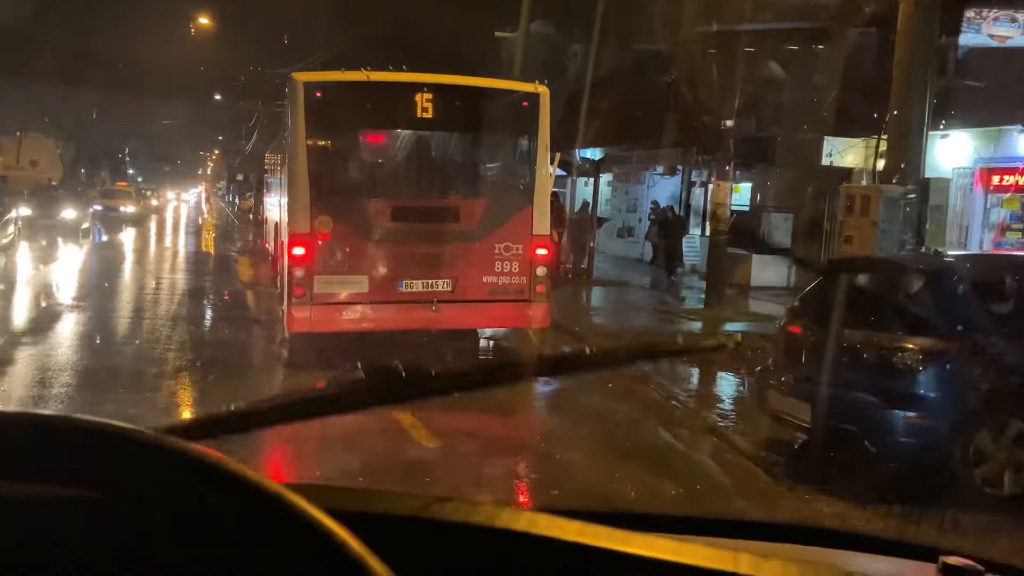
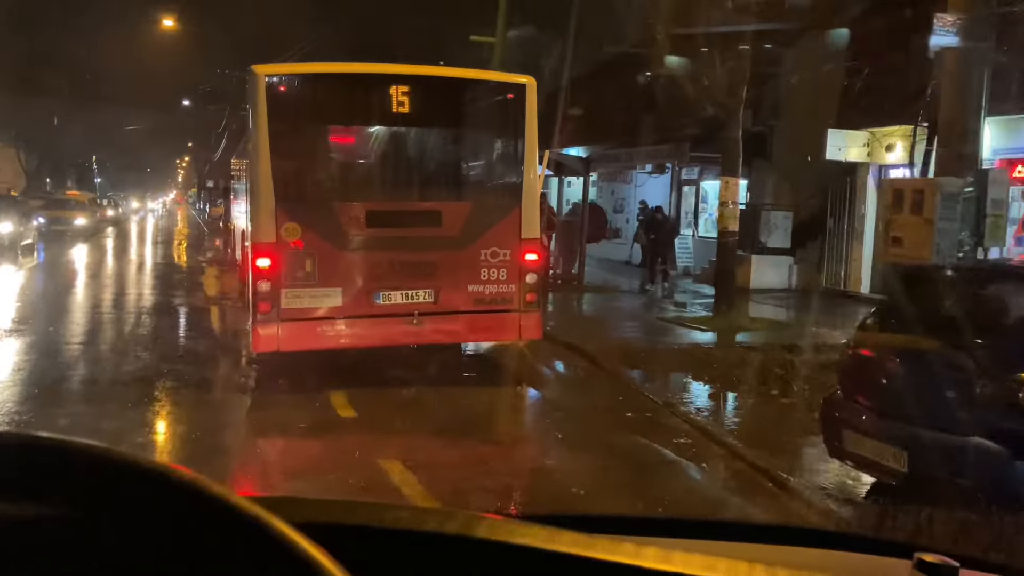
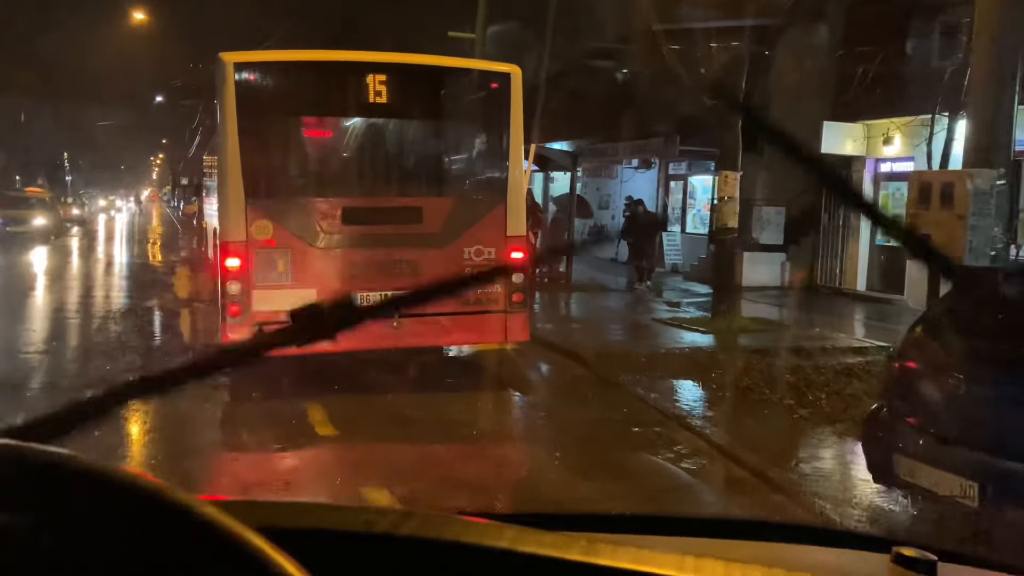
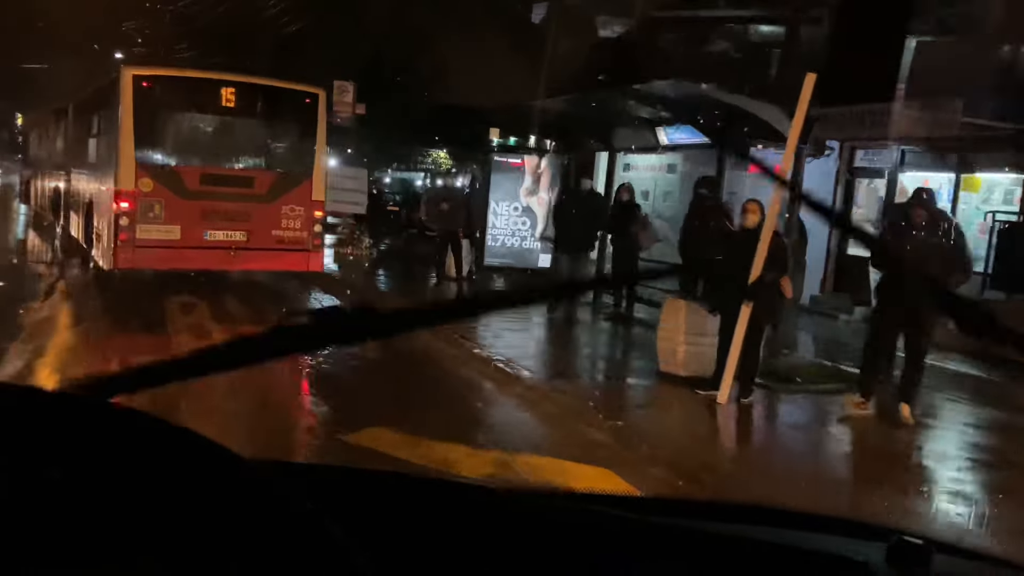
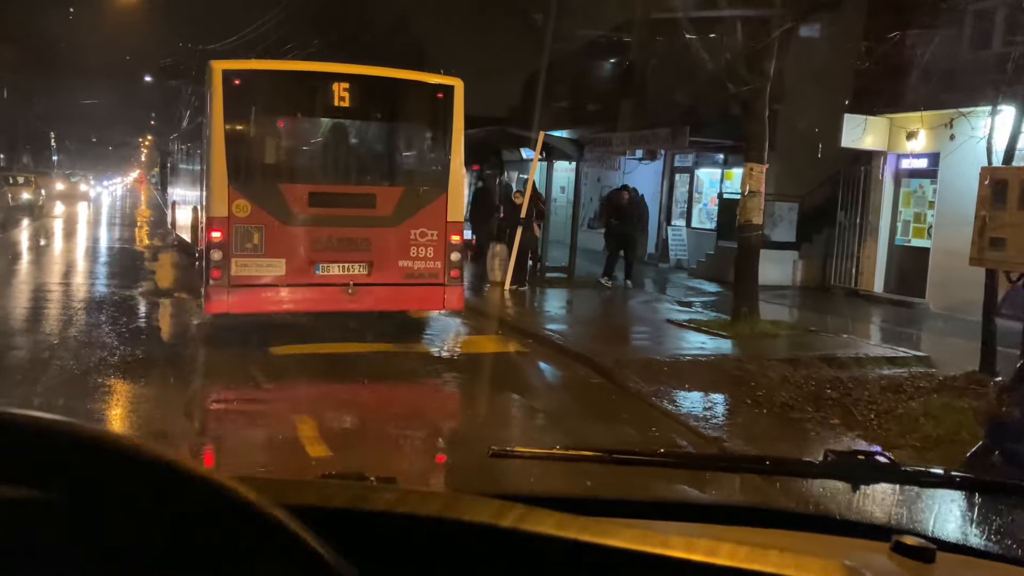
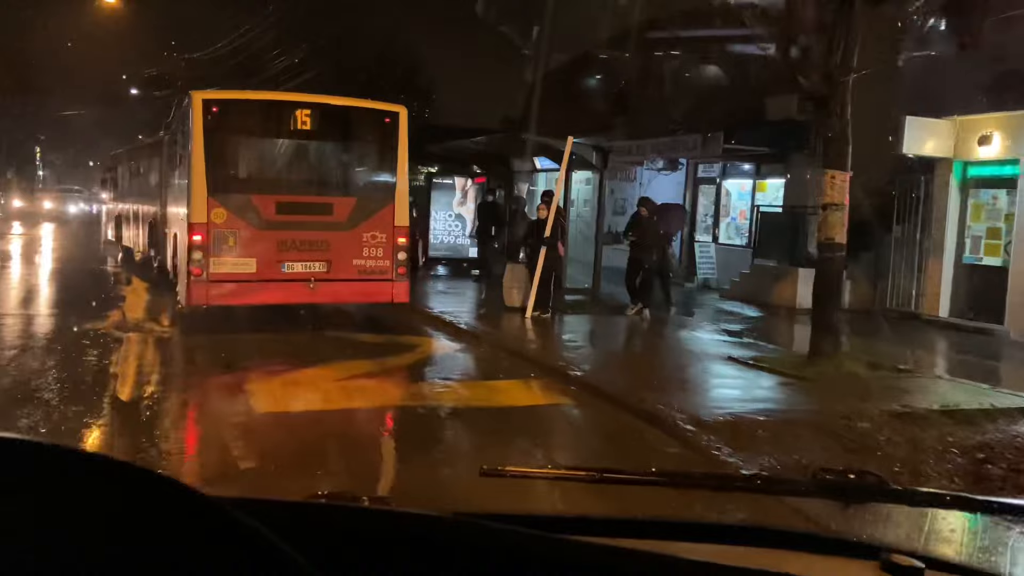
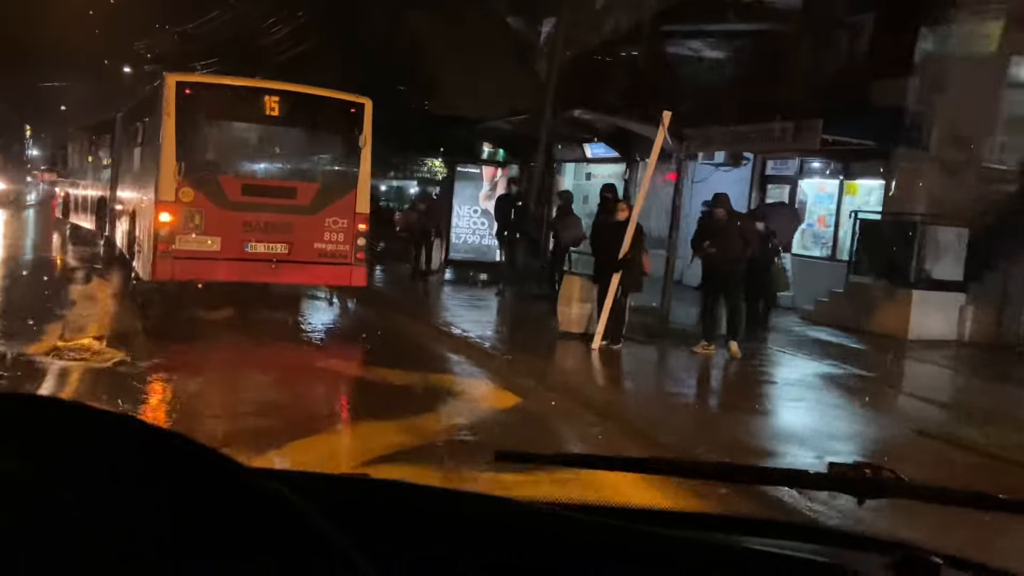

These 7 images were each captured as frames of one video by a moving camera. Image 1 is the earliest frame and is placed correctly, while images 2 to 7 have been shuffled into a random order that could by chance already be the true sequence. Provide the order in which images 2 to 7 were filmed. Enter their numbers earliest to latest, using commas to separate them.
2, 3, 5, 6, 7, 4
